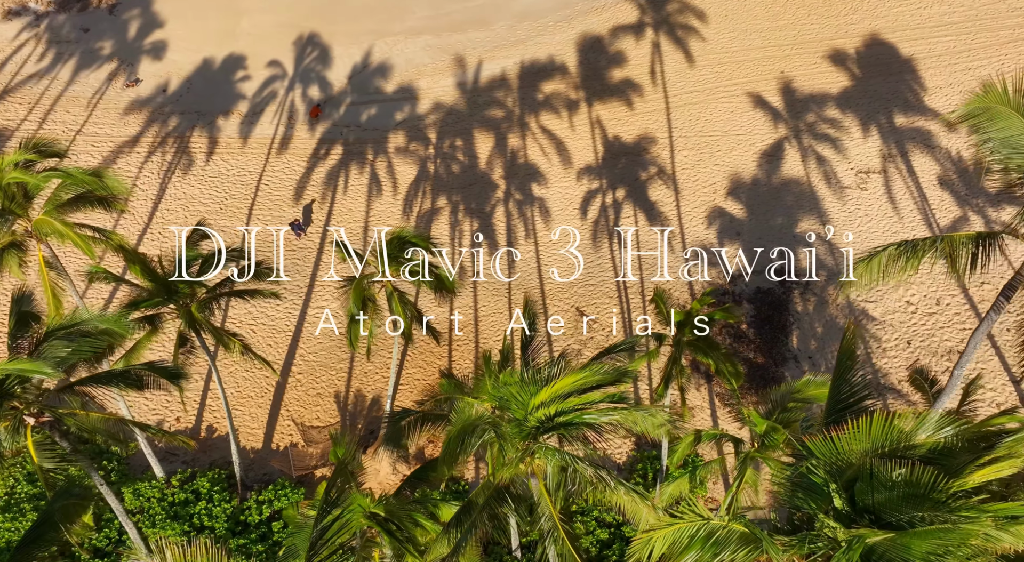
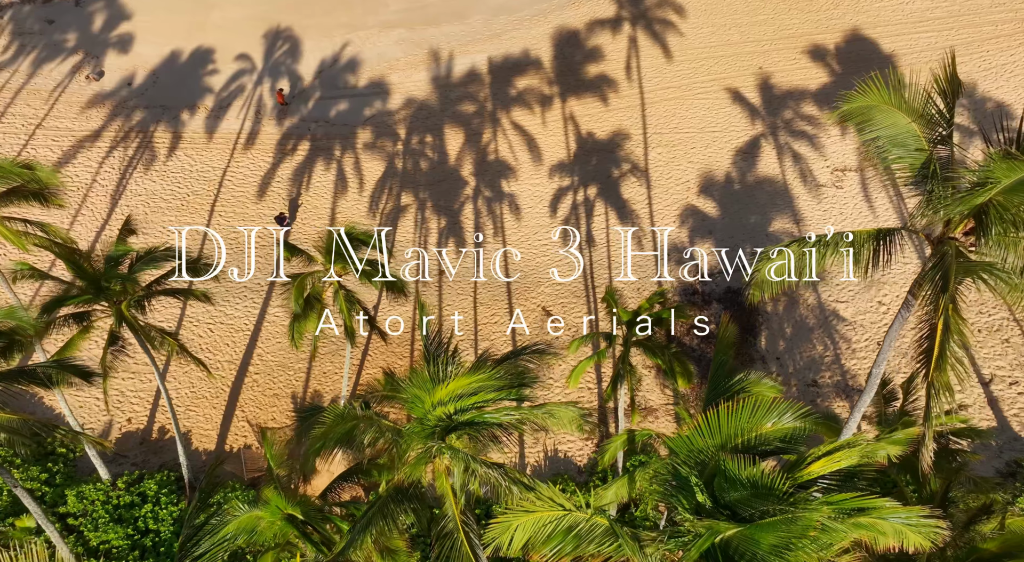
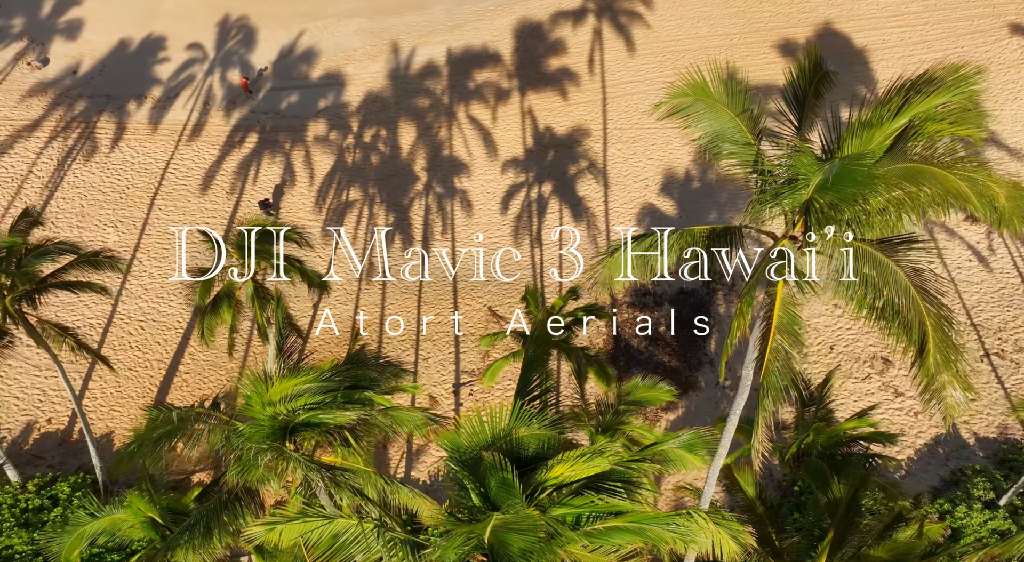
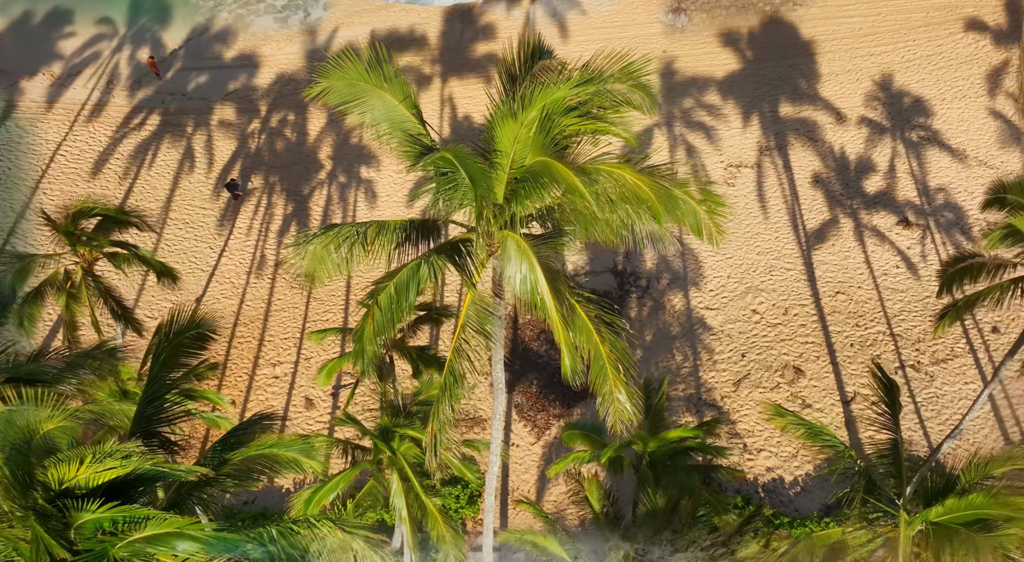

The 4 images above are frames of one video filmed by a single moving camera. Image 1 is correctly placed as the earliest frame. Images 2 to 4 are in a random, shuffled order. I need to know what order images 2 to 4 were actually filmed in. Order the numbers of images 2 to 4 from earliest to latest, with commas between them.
2, 3, 4
